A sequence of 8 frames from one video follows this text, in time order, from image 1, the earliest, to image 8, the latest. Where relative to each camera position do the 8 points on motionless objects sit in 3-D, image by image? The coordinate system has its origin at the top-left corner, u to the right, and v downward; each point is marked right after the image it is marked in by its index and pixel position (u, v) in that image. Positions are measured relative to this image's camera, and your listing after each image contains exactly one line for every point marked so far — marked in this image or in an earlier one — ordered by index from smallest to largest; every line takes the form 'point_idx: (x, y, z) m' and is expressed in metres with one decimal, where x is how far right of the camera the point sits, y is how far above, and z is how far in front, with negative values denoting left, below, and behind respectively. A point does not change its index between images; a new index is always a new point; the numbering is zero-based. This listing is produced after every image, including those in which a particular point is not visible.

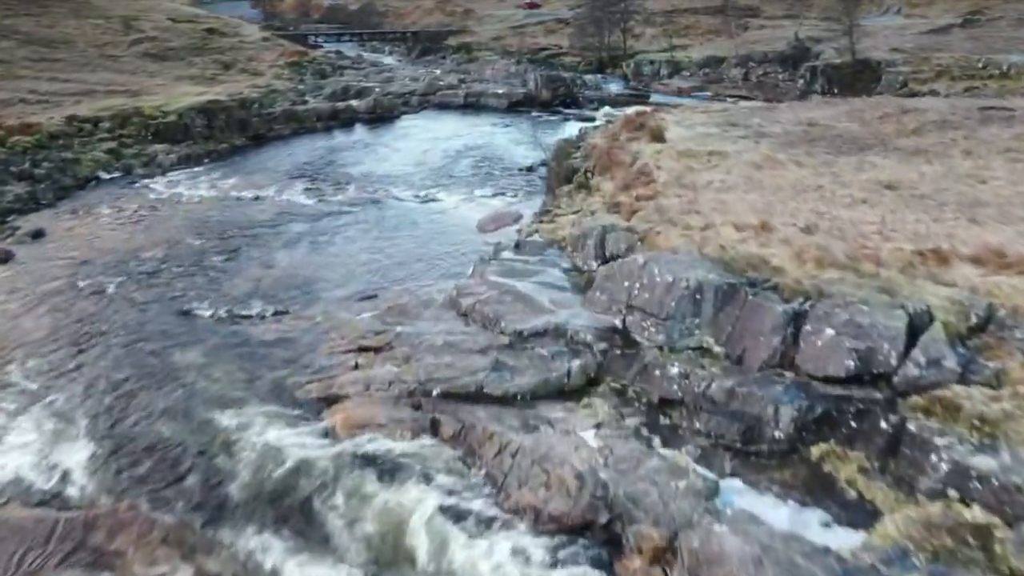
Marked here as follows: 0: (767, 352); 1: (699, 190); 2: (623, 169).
0: (+3.5, -0.9, +9.7) m
1: (+4.1, +2.1, +15.8) m
2: (+3.0, +3.1, +19.1) m
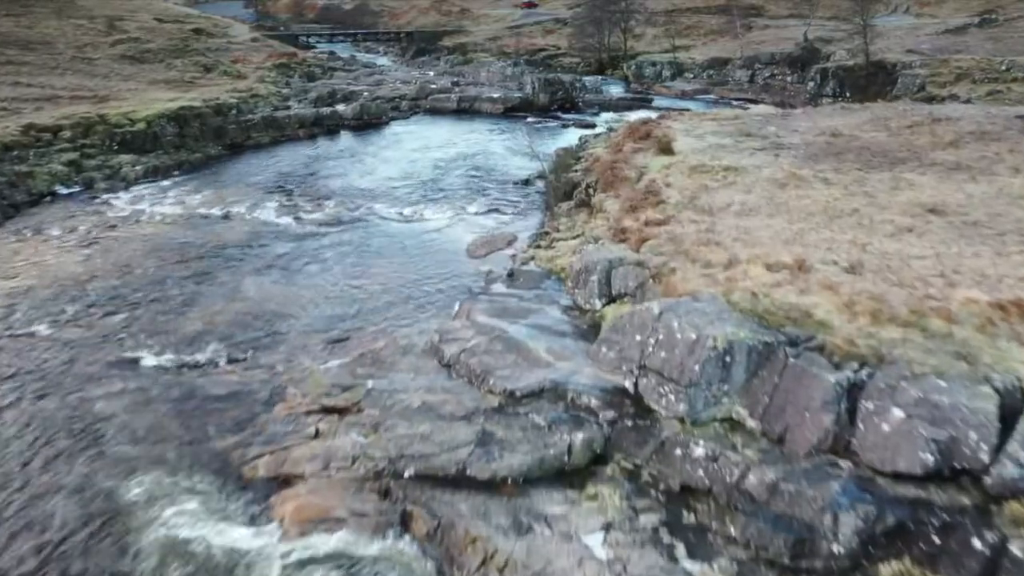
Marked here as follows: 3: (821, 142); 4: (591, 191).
0: (+3.3, -1.6, +7.8) m
1: (+4.0, +1.4, +13.9) m
2: (+2.8, +2.4, +17.2) m
3: (+8.2, +3.9, +19.1) m
4: (+2.0, +2.5, +18.5) m
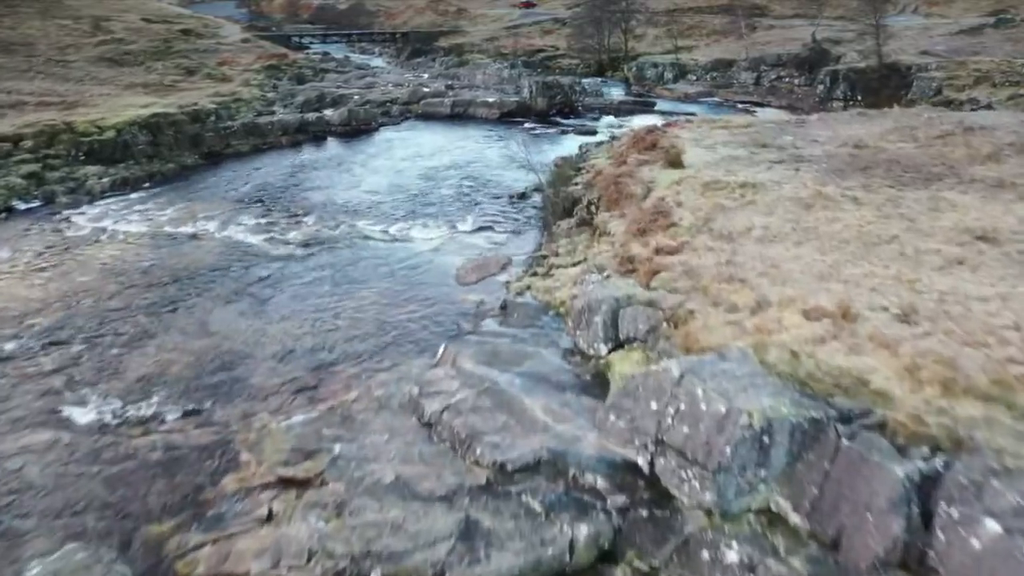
0: (+3.2, -2.2, +6.2) m
1: (+3.9, +0.8, +12.3) m
2: (+2.7, +1.8, +15.6) m
3: (+8.1, +3.3, +17.5) m
4: (+1.9, +1.9, +16.9) m
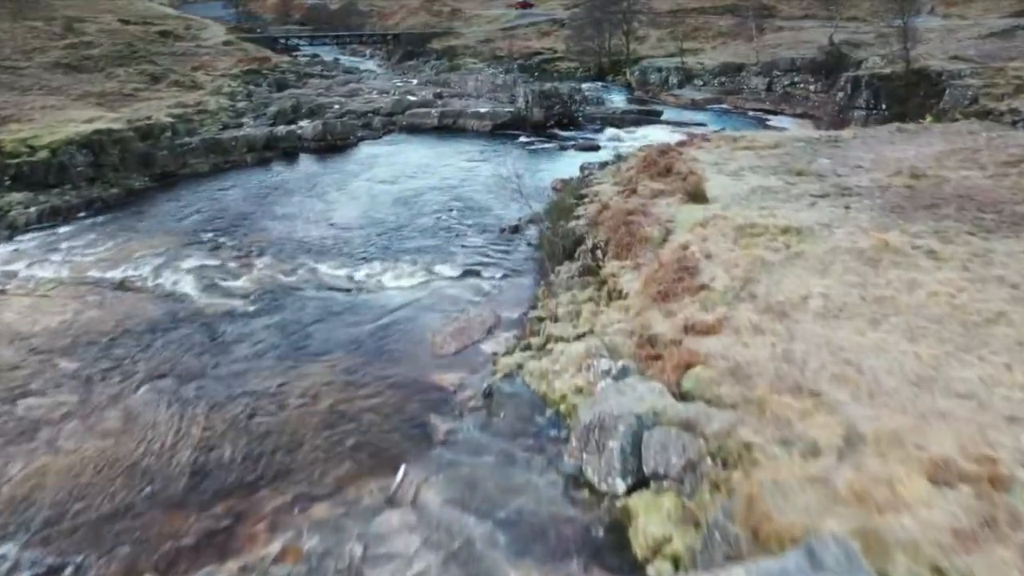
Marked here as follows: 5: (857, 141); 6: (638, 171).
0: (+3.0, -3.4, +3.3) m
1: (+3.7, -0.4, +9.4) m
2: (+2.5, +0.6, +12.7) m
3: (+7.9, +2.1, +14.6) m
4: (+1.7, +0.7, +14.0) m
5: (+9.4, +4.0, +19.6) m
6: (+3.2, +3.0, +18.2) m
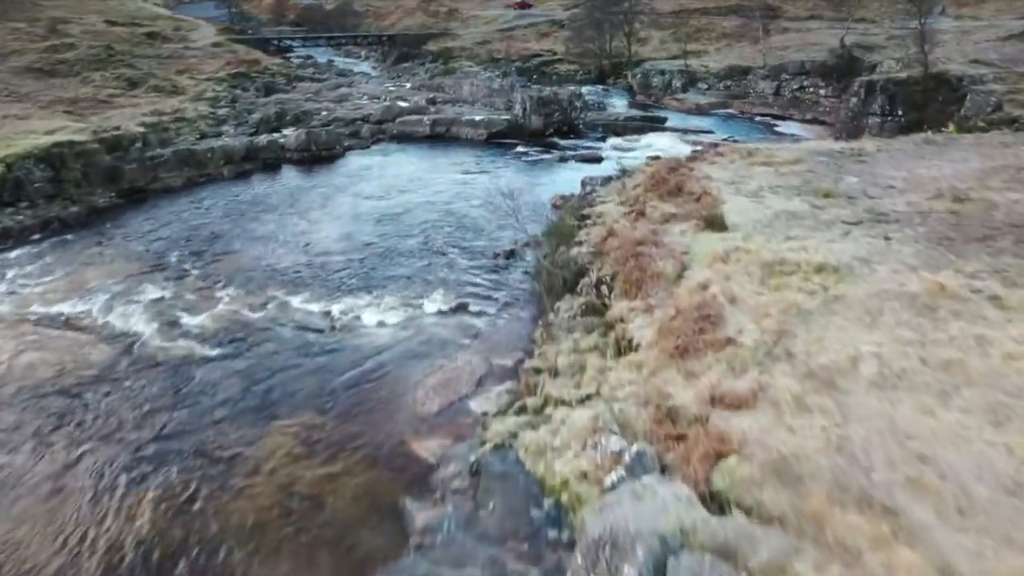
0: (+3.0, -4.1, +1.7) m
1: (+3.6, -1.1, +7.8) m
2: (+2.4, -0.1, +11.1) m
3: (+7.8, +1.4, +13.0) m
4: (+1.6, 0.0, +12.3) m
5: (+9.3, +3.4, +17.9) m
6: (+3.1, +2.3, +16.6) m
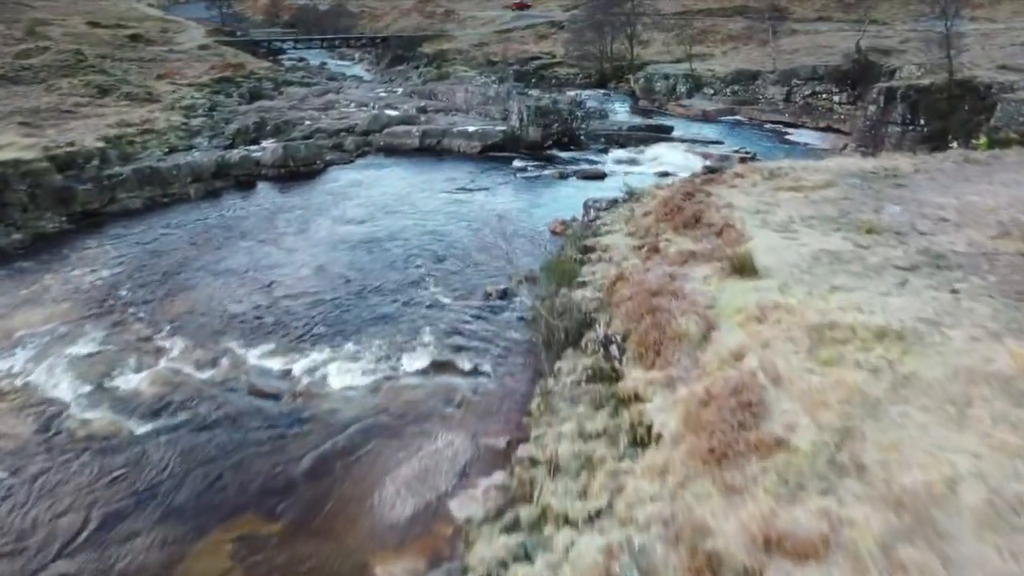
0: (+2.9, -5.0, -0.3) m
1: (+3.5, -2.0, +5.8) m
2: (+2.3, -1.0, +9.1) m
3: (+7.7, +0.5, +11.0) m
4: (+1.5, -0.9, +10.3) m
5: (+9.2, +2.5, +15.9) m
6: (+3.0, +1.4, +14.6) m
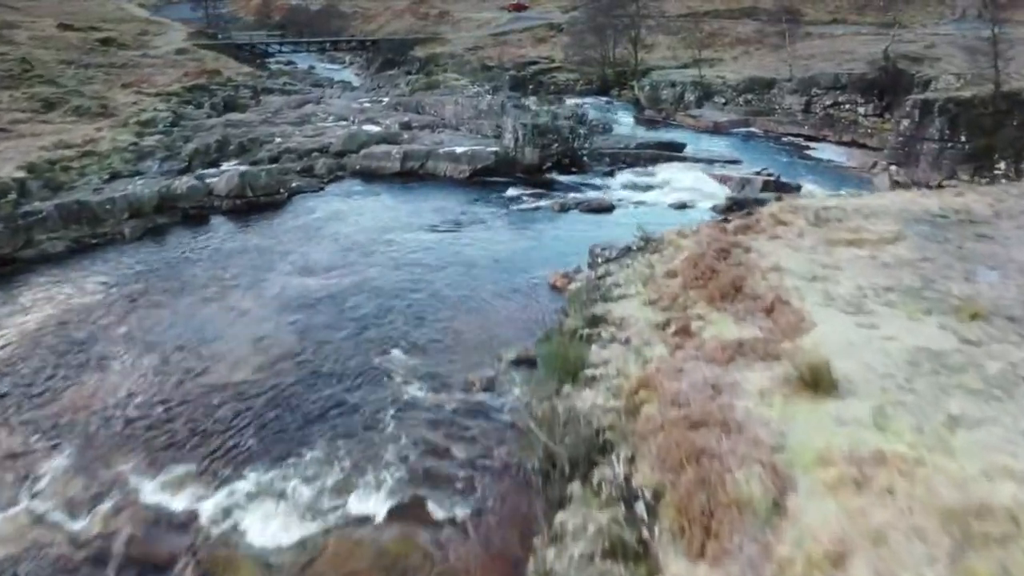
0: (+2.7, -6.3, -3.4) m
1: (+3.3, -3.3, +2.7) m
2: (+2.1, -2.3, +6.0) m
3: (+7.5, -0.8, +7.9) m
4: (+1.3, -2.2, +7.3) m
5: (+9.0, +1.1, +12.9) m
6: (+2.8, 0.0, +11.5) m
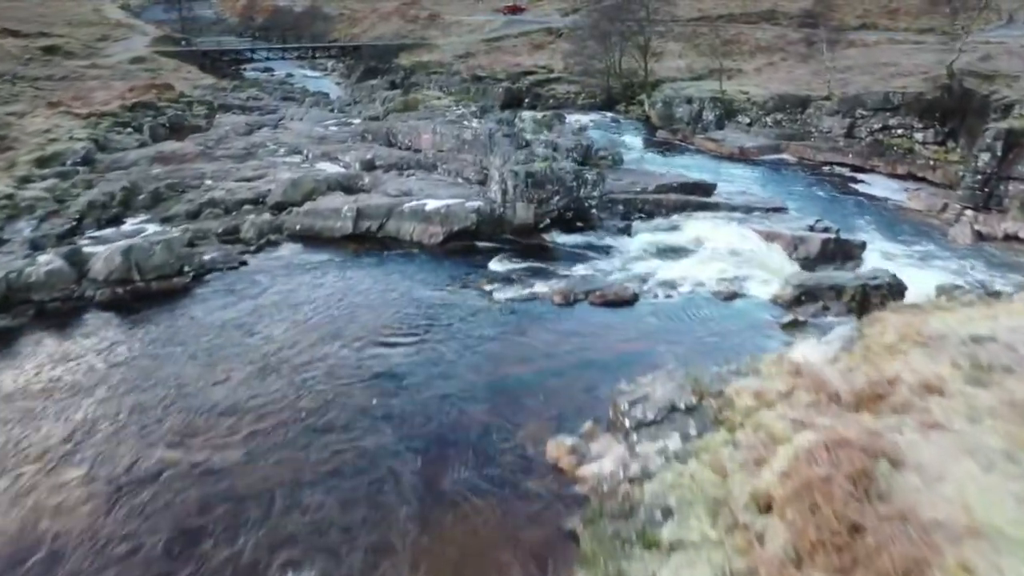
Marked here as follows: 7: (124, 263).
0: (+2.5, -8.7, -8.7) m
1: (+3.1, -5.7, -2.6) m
2: (+1.9, -4.7, +0.7) m
3: (+7.2, -3.2, +2.6) m
4: (+1.1, -4.6, +2.0) m
5: (+8.7, -1.2, +7.6) m
6: (+2.5, -2.3, +6.2) m
7: (-7.9, +0.6, +14.8) m
